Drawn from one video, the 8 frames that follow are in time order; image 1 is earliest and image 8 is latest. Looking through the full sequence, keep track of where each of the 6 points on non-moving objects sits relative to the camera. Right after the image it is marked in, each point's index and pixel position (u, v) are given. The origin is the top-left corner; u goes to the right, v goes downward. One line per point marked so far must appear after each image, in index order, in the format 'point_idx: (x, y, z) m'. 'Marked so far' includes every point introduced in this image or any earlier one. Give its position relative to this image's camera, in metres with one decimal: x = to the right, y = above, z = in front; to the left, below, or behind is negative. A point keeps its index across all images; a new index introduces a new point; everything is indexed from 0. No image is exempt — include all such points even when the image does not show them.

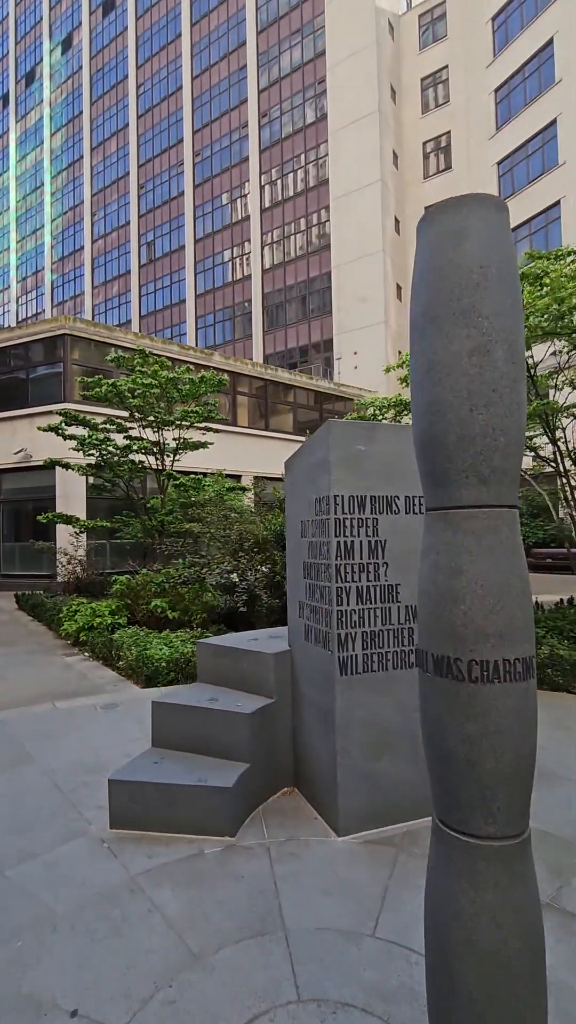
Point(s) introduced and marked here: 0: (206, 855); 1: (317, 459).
0: (-0.5, -2.1, +3.2) m
1: (+0.2, +0.4, +3.5) m
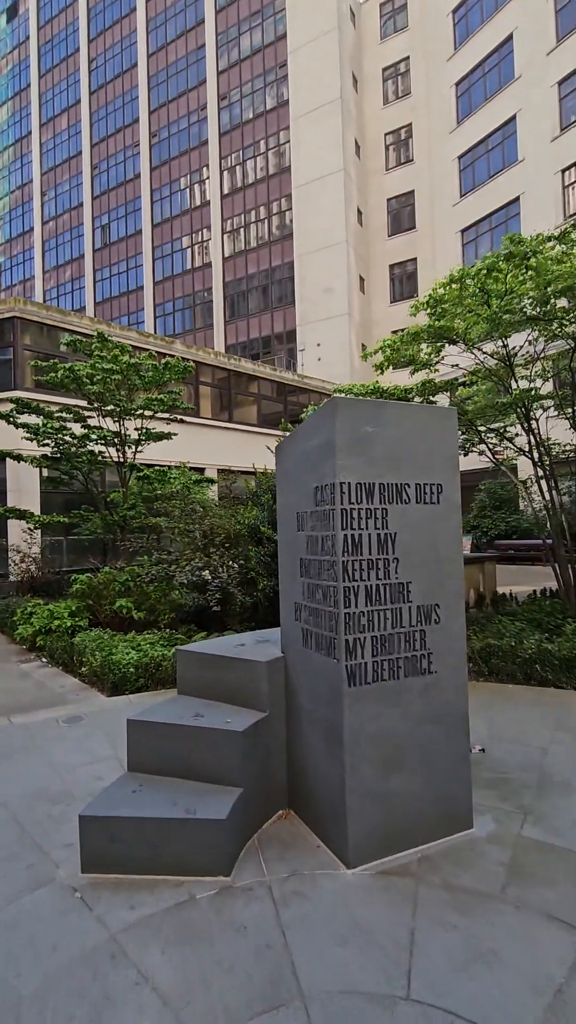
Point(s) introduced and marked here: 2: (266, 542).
0: (-0.5, -2.0, +2.7) m
1: (+0.2, +0.4, +3.1) m
2: (-0.4, -0.5, +8.7) m
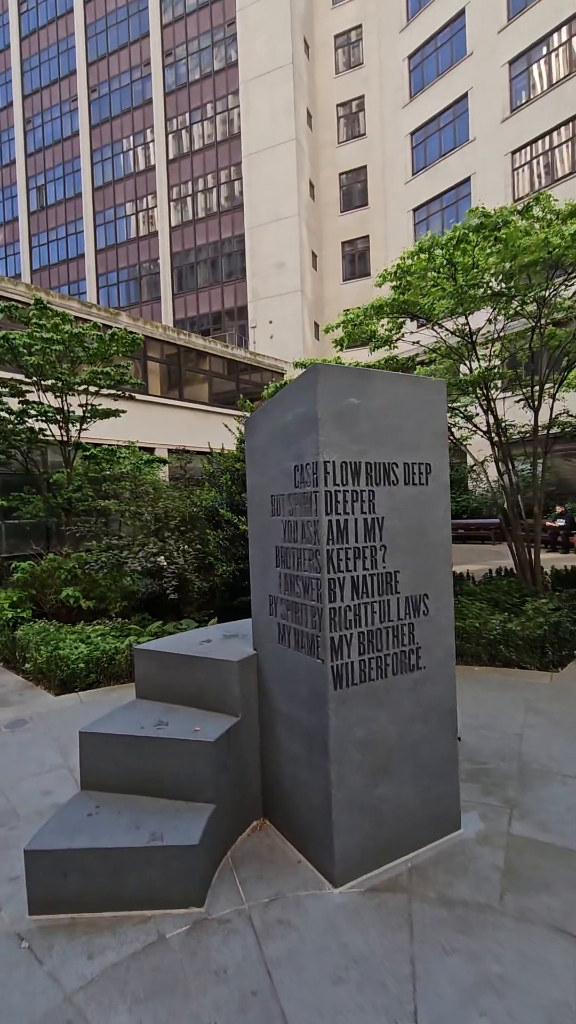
0: (-0.5, -1.9, +2.4) m
1: (0.0, +0.5, +2.8) m
2: (-1.0, -0.2, +8.3) m
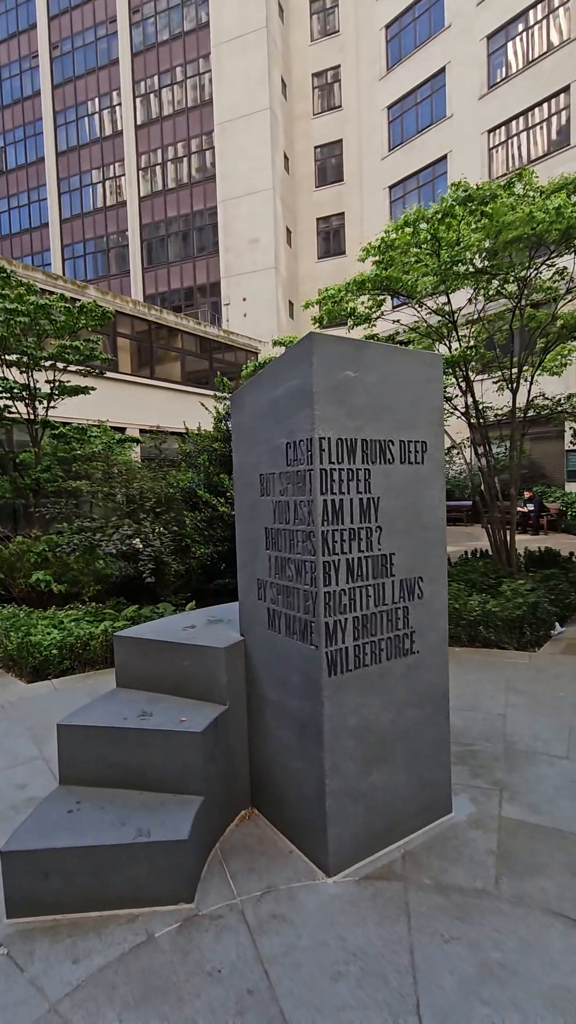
0: (-0.6, -1.9, +2.3) m
1: (0.0, +0.6, +2.6) m
2: (-1.3, +0.1, +8.1) m
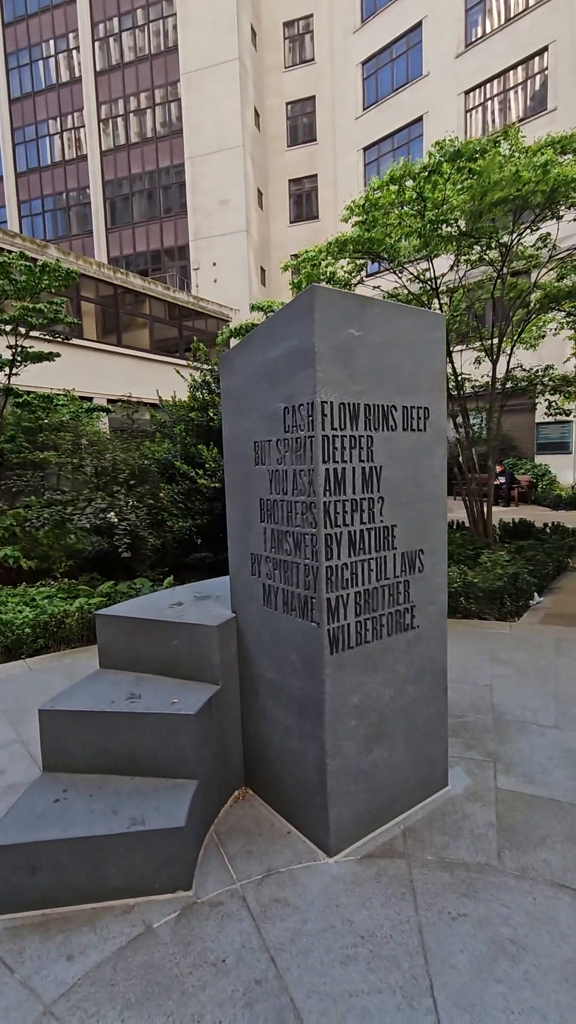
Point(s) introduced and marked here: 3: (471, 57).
0: (-0.5, -1.7, +2.2) m
1: (0.0, +0.7, +2.4) m
2: (-1.7, +0.5, +7.8) m
3: (+6.7, +16.6, +19.1) m
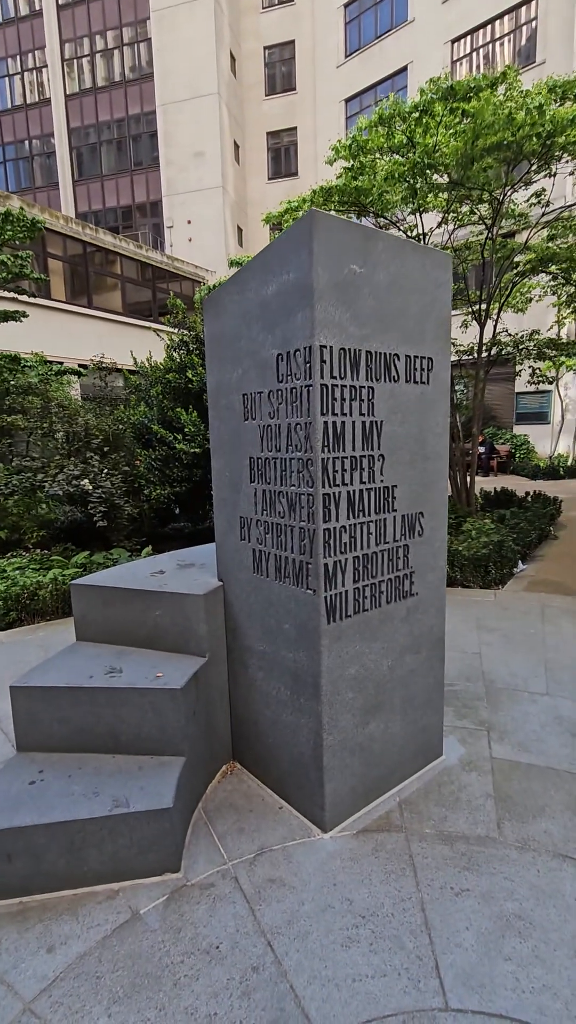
0: (-0.6, -1.6, +2.0) m
1: (0.0, +0.9, +2.1) m
2: (-1.9, +1.0, +7.5) m
3: (+6.0, +17.7, +18.2) m
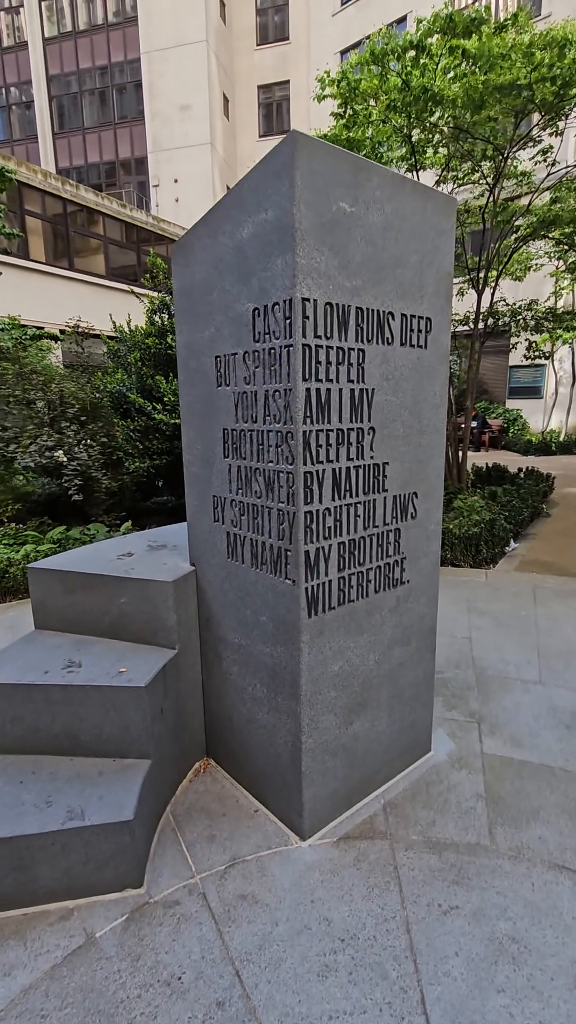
0: (-0.7, -1.5, +1.8) m
1: (-0.1, +1.0, +1.8) m
2: (-2.1, +1.3, +7.1) m
3: (+5.7, +18.6, +17.2) m
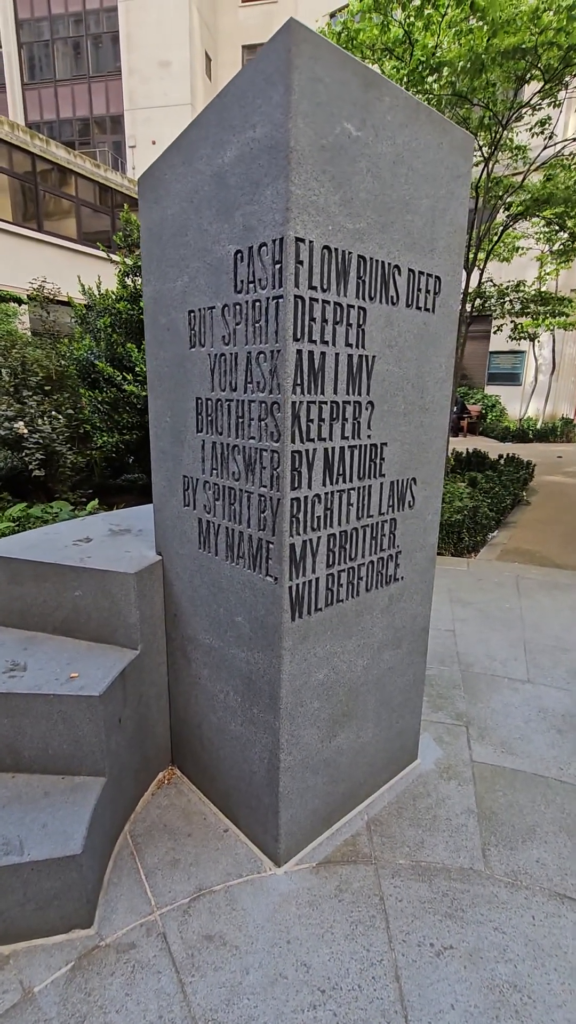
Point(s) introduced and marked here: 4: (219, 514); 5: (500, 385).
0: (-0.7, -1.4, +1.6) m
1: (-0.1, +1.0, +1.5) m
2: (-2.4, +1.6, +6.7) m
3: (+5.4, +19.0, +16.4) m
4: (-0.2, 0.0, +1.9) m
5: (+7.5, +4.4, +18.2) m
